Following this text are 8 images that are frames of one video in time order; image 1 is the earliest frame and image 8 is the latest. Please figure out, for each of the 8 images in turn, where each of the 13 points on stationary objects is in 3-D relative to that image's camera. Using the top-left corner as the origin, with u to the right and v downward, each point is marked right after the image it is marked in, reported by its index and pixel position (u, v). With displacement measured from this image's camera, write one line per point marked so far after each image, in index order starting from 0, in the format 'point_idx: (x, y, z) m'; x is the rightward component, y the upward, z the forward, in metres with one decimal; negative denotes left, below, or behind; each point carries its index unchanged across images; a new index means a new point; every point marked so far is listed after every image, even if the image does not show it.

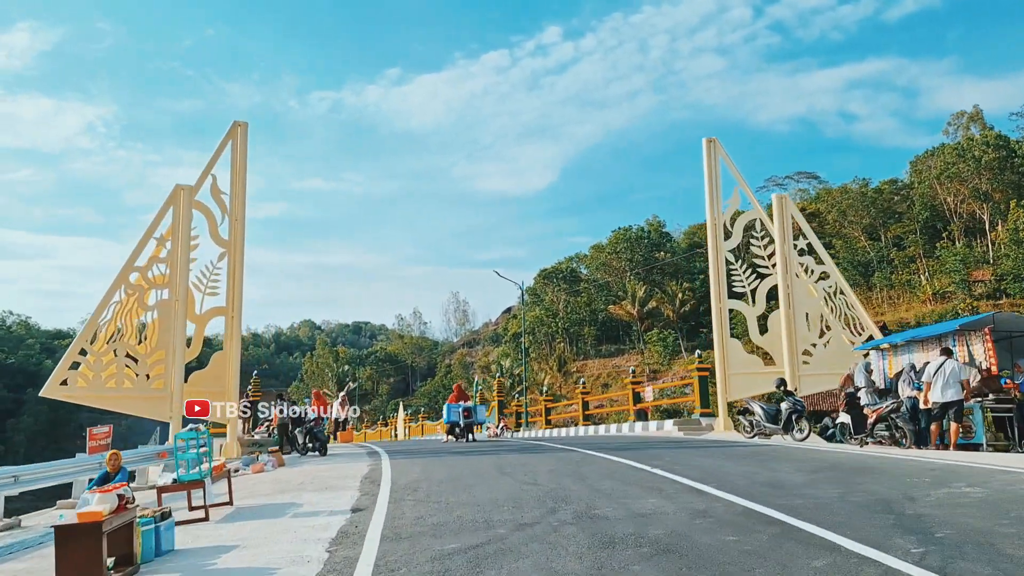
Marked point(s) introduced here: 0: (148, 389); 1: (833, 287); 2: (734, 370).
0: (-7.2, -2.0, +14.9) m
1: (+8.0, 0.0, +18.6) m
2: (+5.7, -2.1, +19.2) m
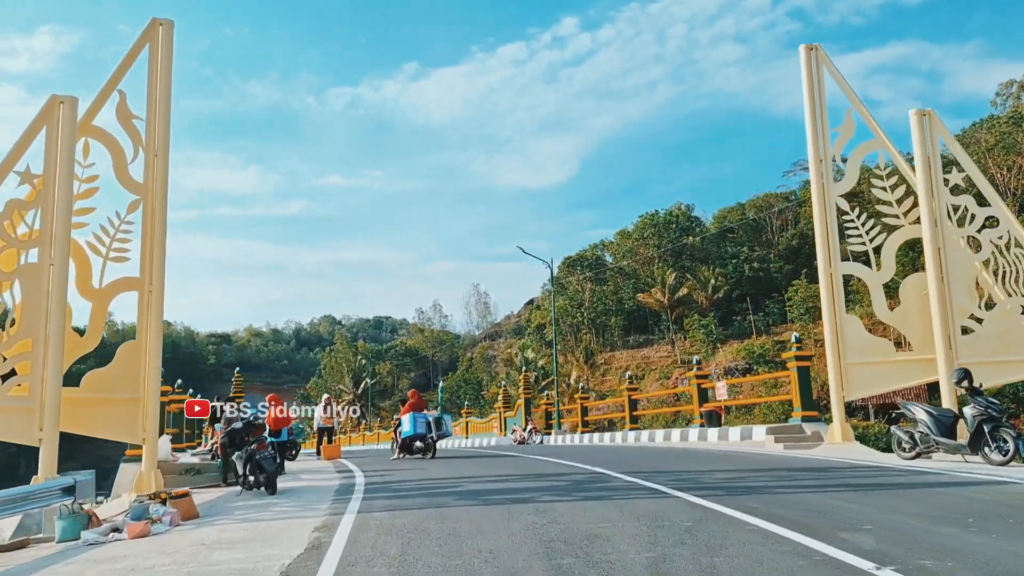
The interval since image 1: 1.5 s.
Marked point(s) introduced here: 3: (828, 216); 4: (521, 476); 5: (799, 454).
0: (-6.7, -1.4, +10.0) m
1: (+8.6, +0.9, +13.2) m
2: (+6.3, -1.3, +13.9) m
3: (+6.1, +1.4, +14.5) m
4: (+0.1, -2.5, +9.9) m
5: (+4.8, -2.8, +12.5) m
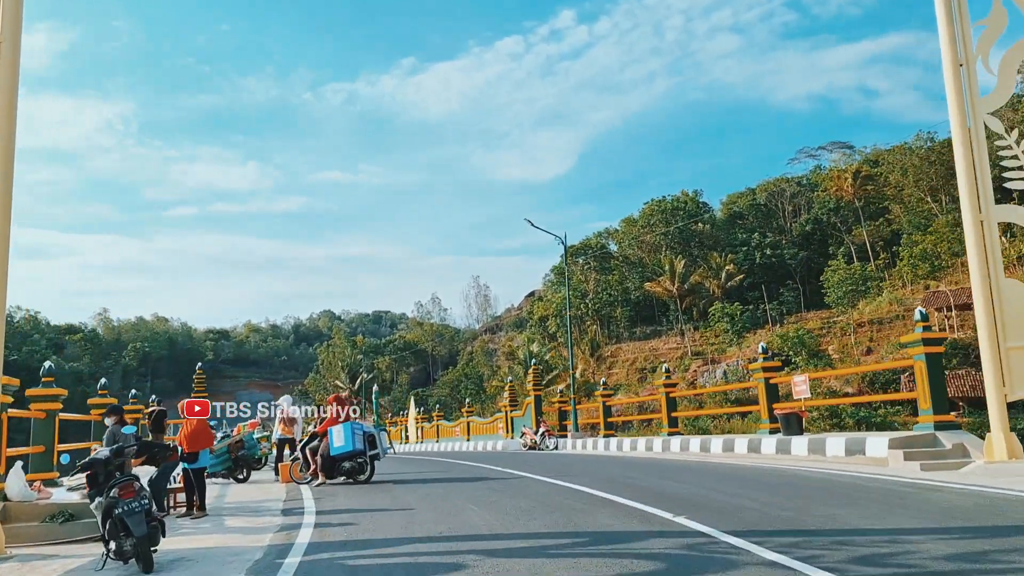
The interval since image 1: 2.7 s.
0: (-6.4, -1.0, +5.8) m
1: (+8.8, +1.5, +9.0) m
2: (+6.6, -0.7, +9.8) m
3: (+6.3, +2.0, +10.3) m
4: (+0.4, -2.0, +5.8) m
5: (+5.1, -2.2, +8.4) m
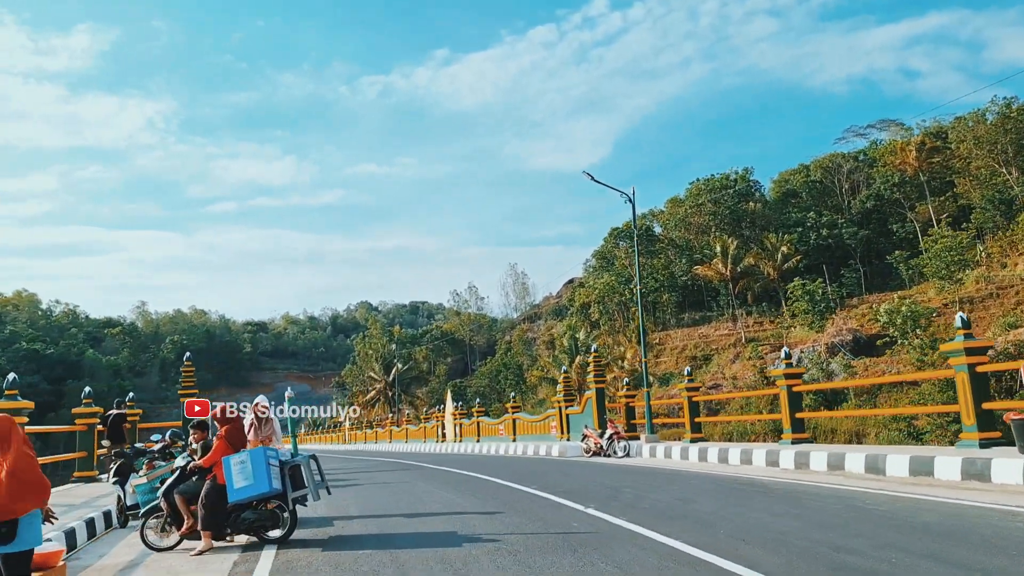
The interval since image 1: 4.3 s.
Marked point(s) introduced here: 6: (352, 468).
0: (-5.8, -0.5, +1.5) m
1: (+9.5, +2.2, +3.9) m
2: (+7.4, +0.1, +4.8) m
3: (+7.1, +2.8, +5.3) m
4: (+1.1, -1.4, +1.2) m
5: (+5.8, -1.5, +3.6) m
6: (-4.3, -4.7, +19.7) m
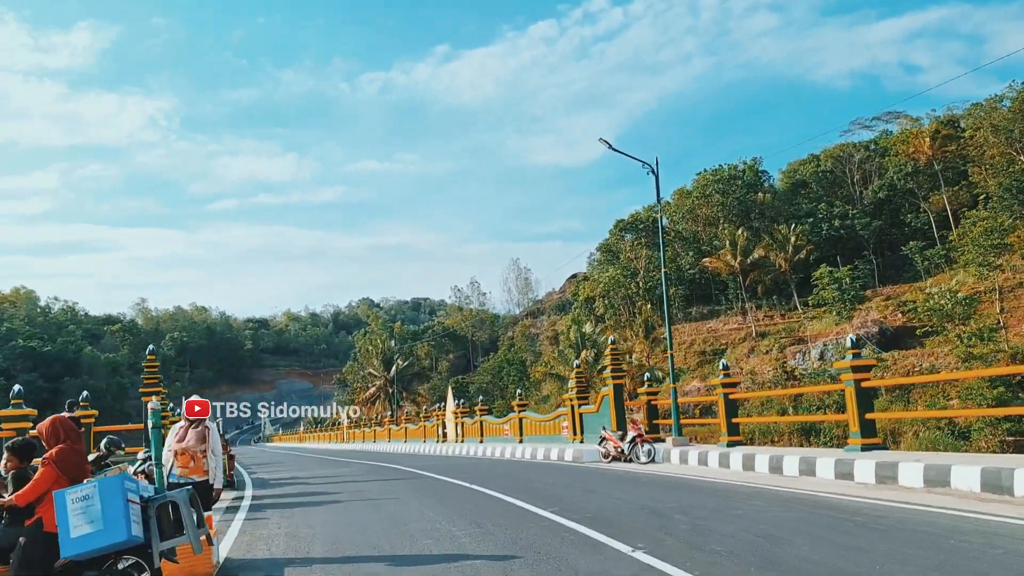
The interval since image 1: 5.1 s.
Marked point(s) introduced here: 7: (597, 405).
0: (-5.7, -0.2, -0.8) m
1: (+9.7, +2.6, +1.6) m
2: (+7.5, +0.4, +2.4) m
3: (+7.2, +3.1, +3.0) m
4: (+1.2, -1.1, -1.2) m
5: (+6.0, -1.2, +1.2) m
6: (-4.1, -4.3, +17.5) m
7: (+2.3, -3.1, +20.0) m
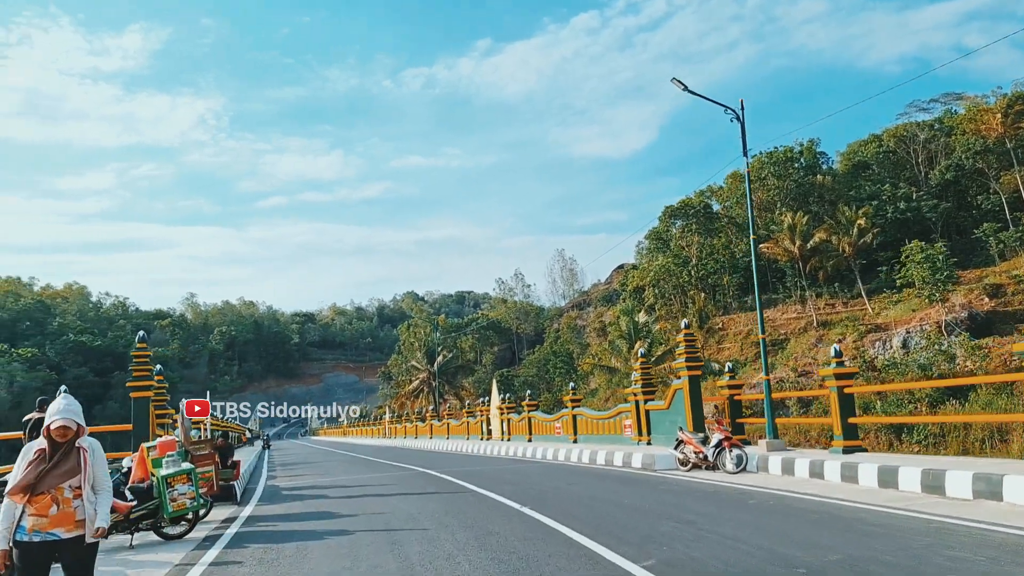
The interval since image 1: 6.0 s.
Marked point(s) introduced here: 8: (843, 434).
0: (-5.7, +0.1, -3.4) m
1: (+9.8, +3.0, -1.9) m
2: (+7.7, +0.9, -0.9) m
3: (+7.4, +3.6, -0.4) m
4: (+1.2, -0.7, -4.1) m
5: (+6.1, -0.7, -2.0) m
6: (-3.0, -3.8, +14.8) m
7: (+3.5, -2.5, +17.0) m
8: (+5.5, -2.4, +12.5) m
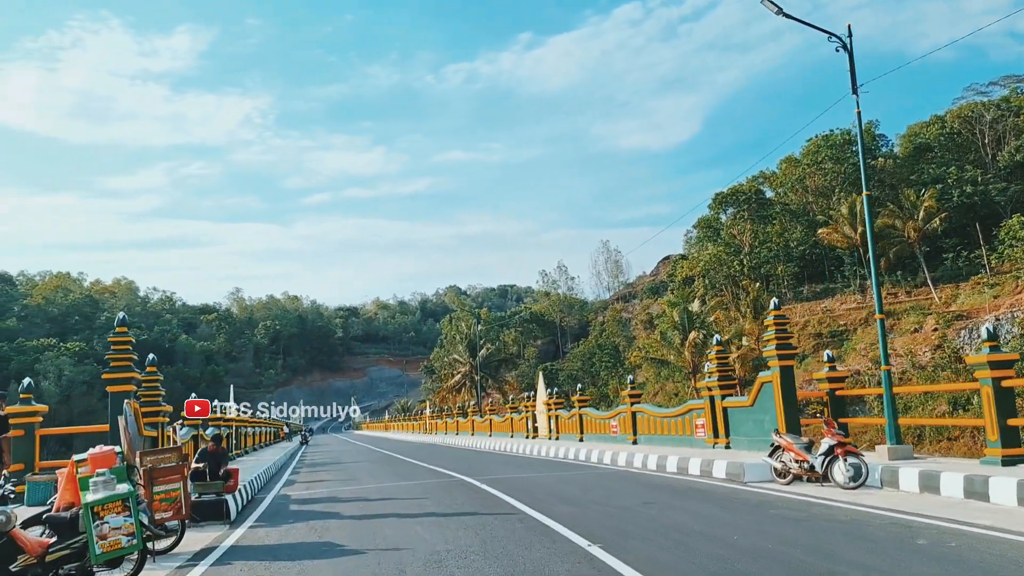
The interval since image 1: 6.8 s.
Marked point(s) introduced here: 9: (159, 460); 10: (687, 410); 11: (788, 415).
0: (-5.8, +0.4, -5.6) m
1: (+9.7, +3.4, -5.0) m
2: (+7.7, +1.2, -3.9) m
3: (+7.4, +3.9, -3.4) m
4: (+1.0, -0.4, -6.7) m
5: (+6.0, -0.4, -4.9) m
6: (-2.1, -3.4, +12.4) m
7: (+4.5, -2.0, +14.2) m
8: (+6.3, -2.0, +9.6) m
9: (-3.5, -1.7, +7.5) m
10: (+3.8, -2.7, +16.5) m
11: (+4.9, -2.2, +13.2) m
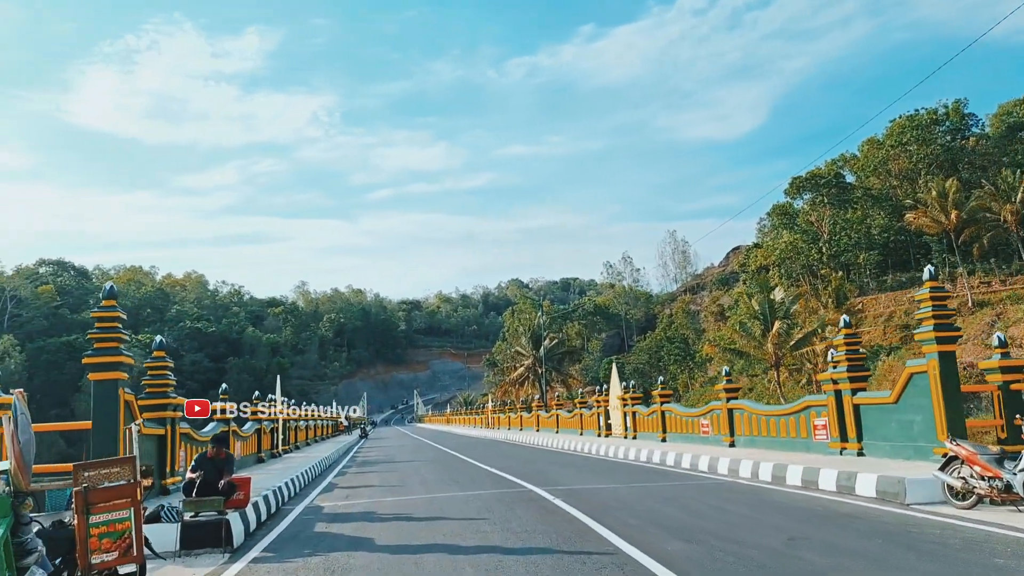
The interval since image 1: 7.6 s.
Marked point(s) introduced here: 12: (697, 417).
0: (-6.2, +0.7, -7.6) m
1: (+9.3, +3.8, -8.4) m
2: (+7.4, +1.6, -7.0) m
3: (+7.1, +4.3, -6.5) m
4: (+0.5, -0.1, -9.3) m
5: (+5.6, 0.0, -7.9) m
6: (-1.0, -2.9, +10.1) m
7: (+5.7, -1.5, +11.3) m
8: (+7.1, -1.5, +6.6) m
9: (-2.8, -1.3, +5.2) m
10: (+5.2, -2.2, +13.6) m
11: (+6.0, -1.7, +10.3) m
12: (+4.5, -3.1, +18.2) m
